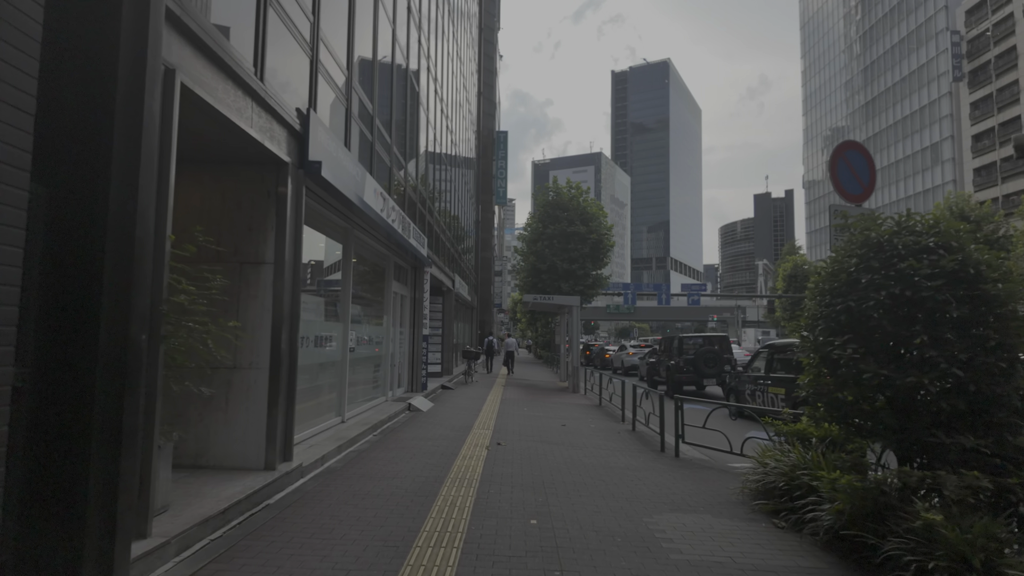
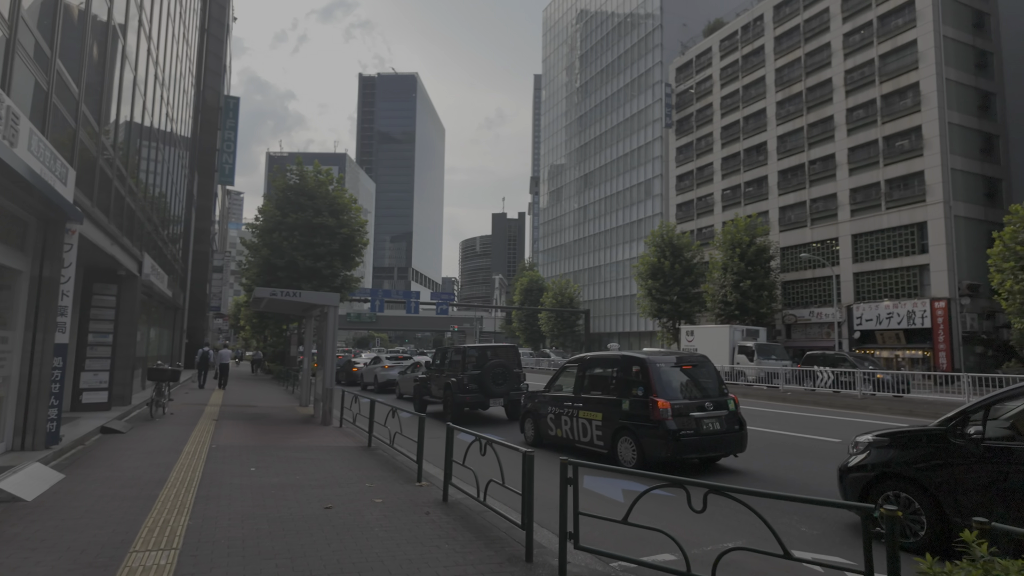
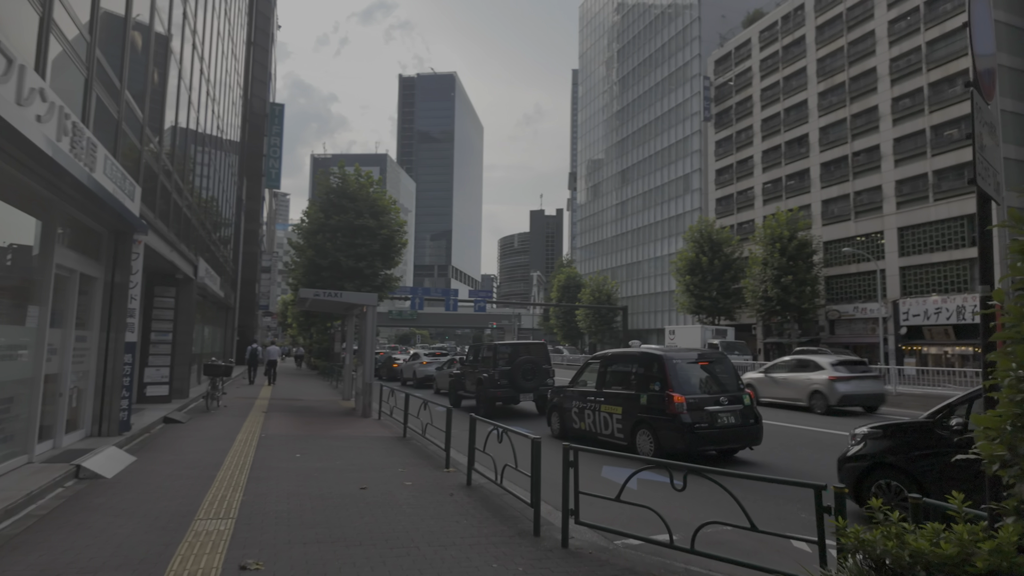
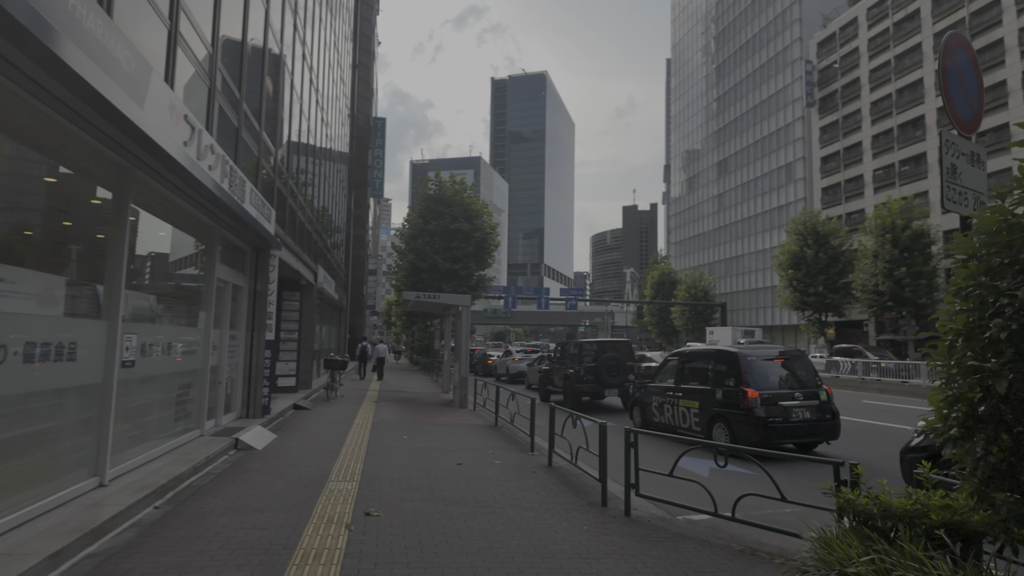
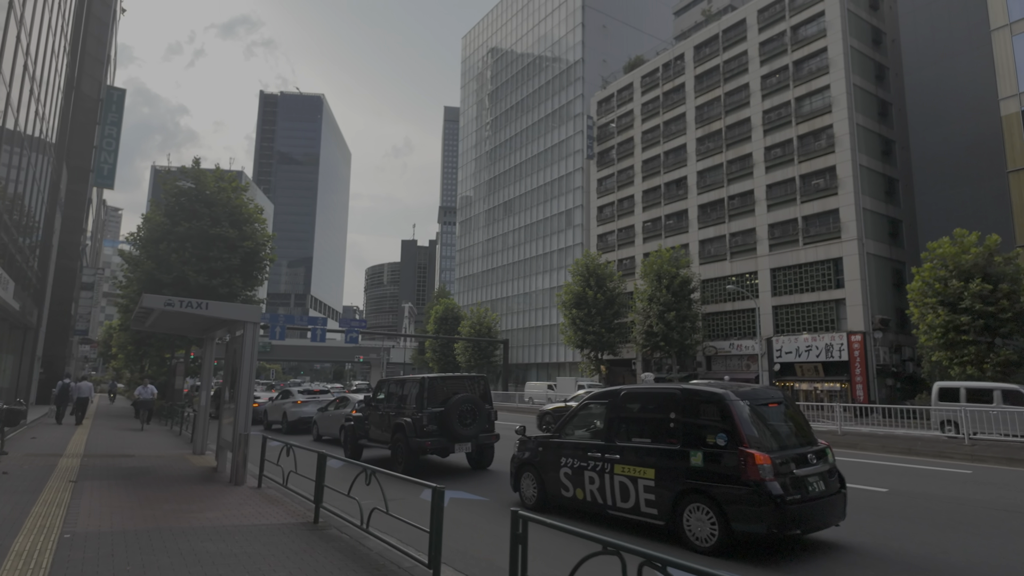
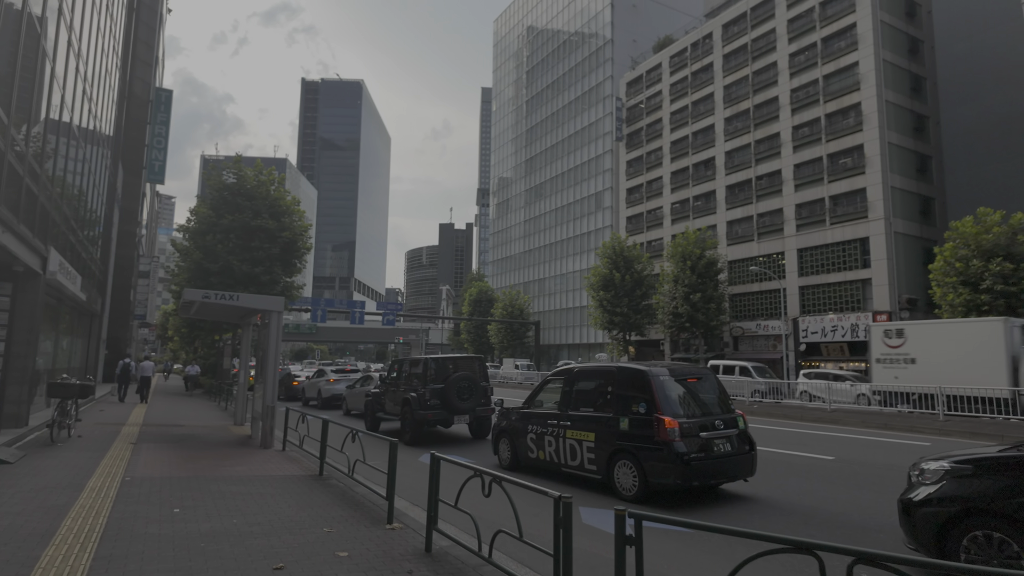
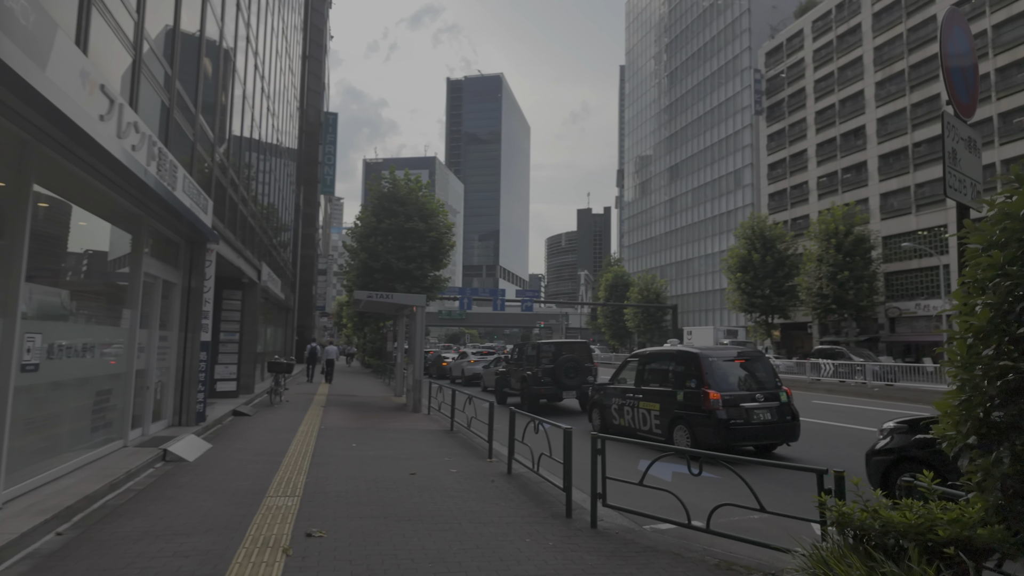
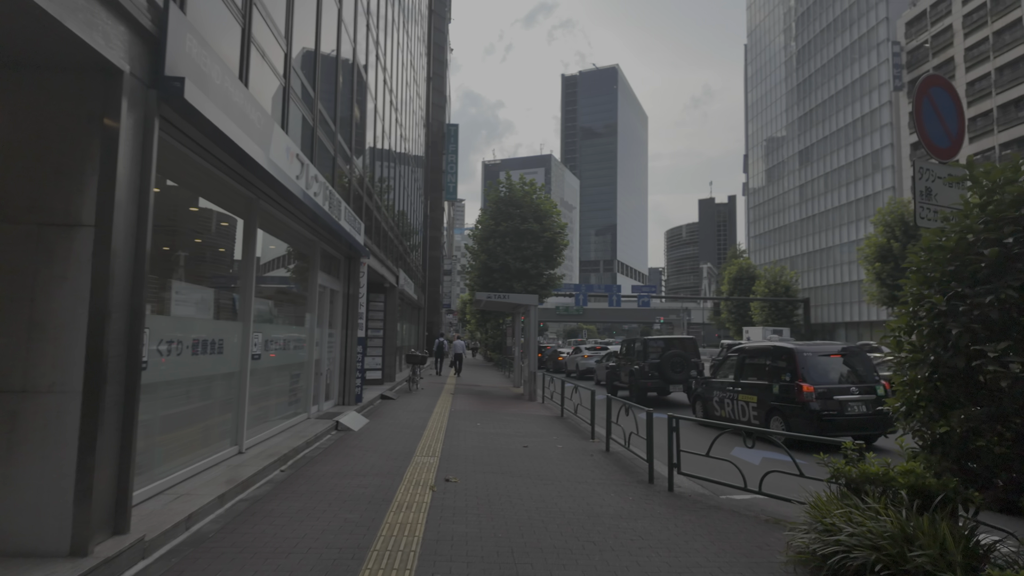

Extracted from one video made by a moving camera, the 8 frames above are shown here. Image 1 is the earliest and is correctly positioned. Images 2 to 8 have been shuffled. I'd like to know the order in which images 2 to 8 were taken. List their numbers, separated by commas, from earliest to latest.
8, 4, 7, 3, 2, 6, 5
